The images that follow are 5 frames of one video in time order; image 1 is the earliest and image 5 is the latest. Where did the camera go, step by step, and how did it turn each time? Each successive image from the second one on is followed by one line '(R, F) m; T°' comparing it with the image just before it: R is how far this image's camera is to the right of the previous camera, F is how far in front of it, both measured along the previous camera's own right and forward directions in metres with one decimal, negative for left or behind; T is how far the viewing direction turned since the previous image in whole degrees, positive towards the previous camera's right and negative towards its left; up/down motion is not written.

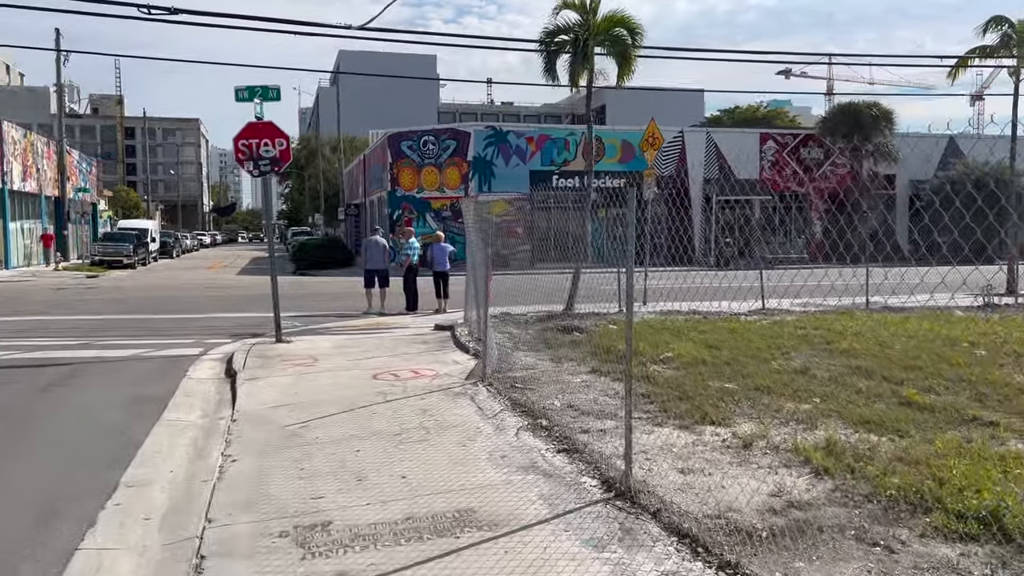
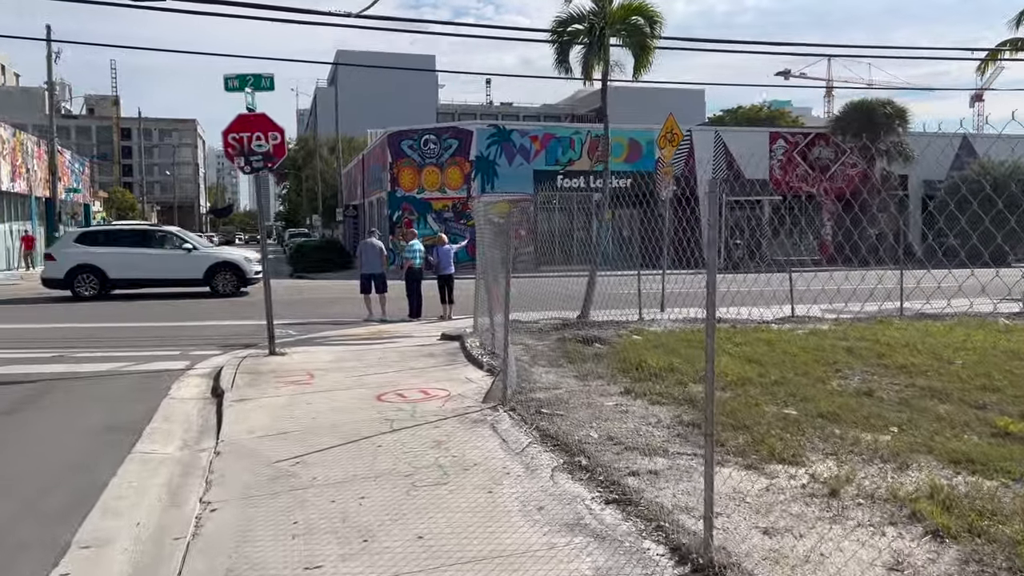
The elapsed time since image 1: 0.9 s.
(-0.2, +1.0) m; 0°
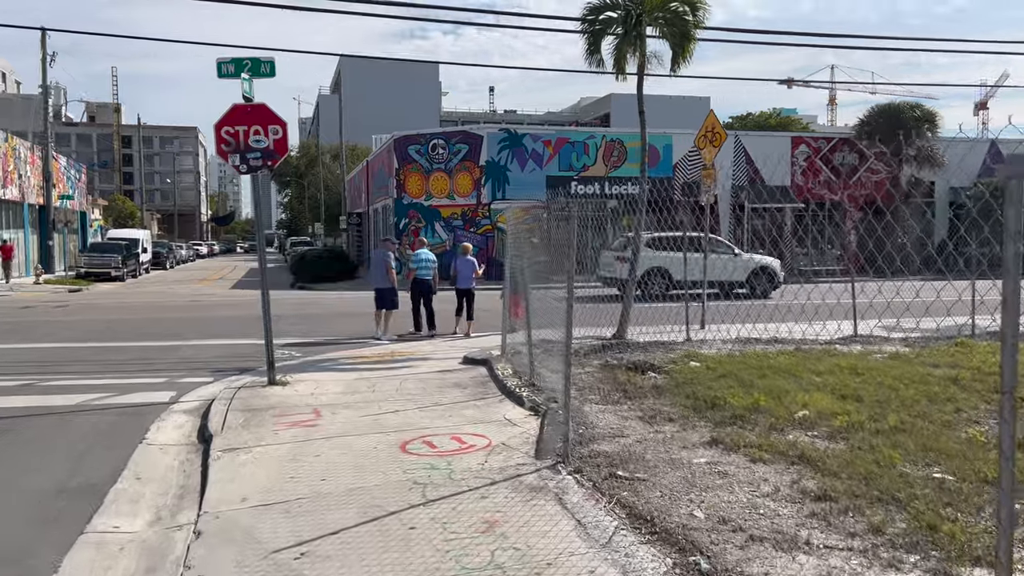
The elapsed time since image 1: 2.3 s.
(-0.4, +1.4) m; 0°
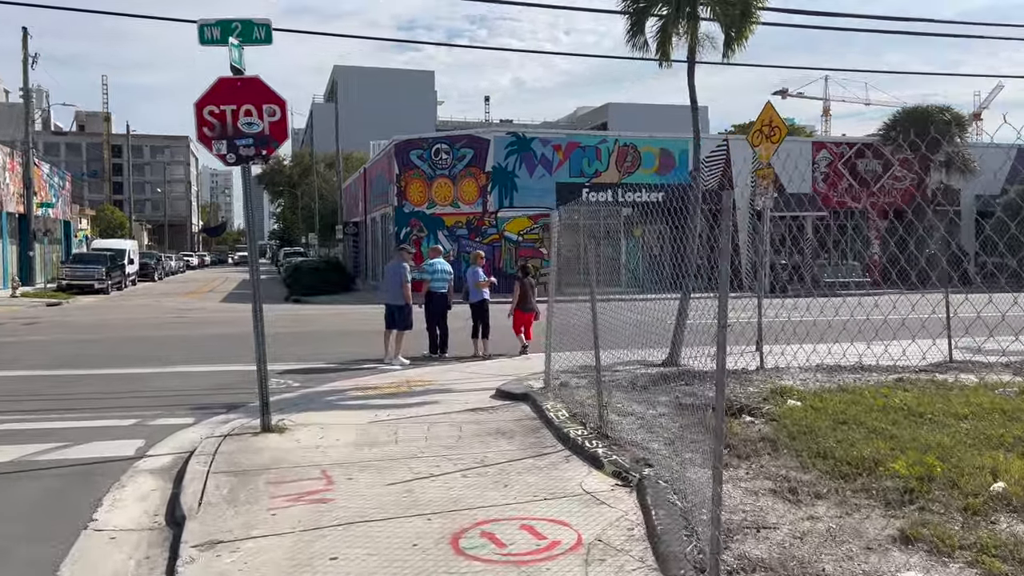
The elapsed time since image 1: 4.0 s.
(-0.6, +1.8) m; +1°
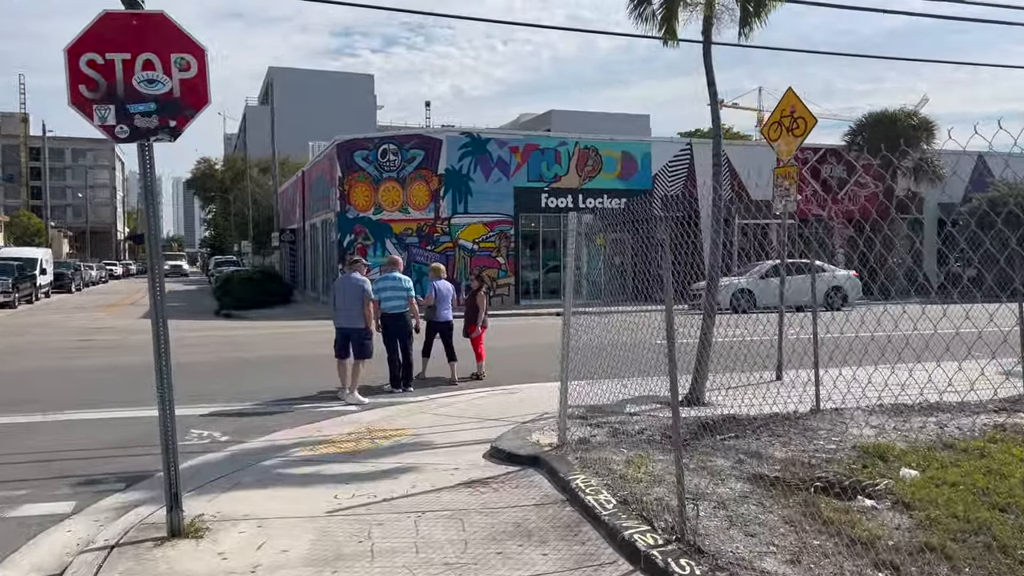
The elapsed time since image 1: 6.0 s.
(-0.5, +2.1) m; +4°
